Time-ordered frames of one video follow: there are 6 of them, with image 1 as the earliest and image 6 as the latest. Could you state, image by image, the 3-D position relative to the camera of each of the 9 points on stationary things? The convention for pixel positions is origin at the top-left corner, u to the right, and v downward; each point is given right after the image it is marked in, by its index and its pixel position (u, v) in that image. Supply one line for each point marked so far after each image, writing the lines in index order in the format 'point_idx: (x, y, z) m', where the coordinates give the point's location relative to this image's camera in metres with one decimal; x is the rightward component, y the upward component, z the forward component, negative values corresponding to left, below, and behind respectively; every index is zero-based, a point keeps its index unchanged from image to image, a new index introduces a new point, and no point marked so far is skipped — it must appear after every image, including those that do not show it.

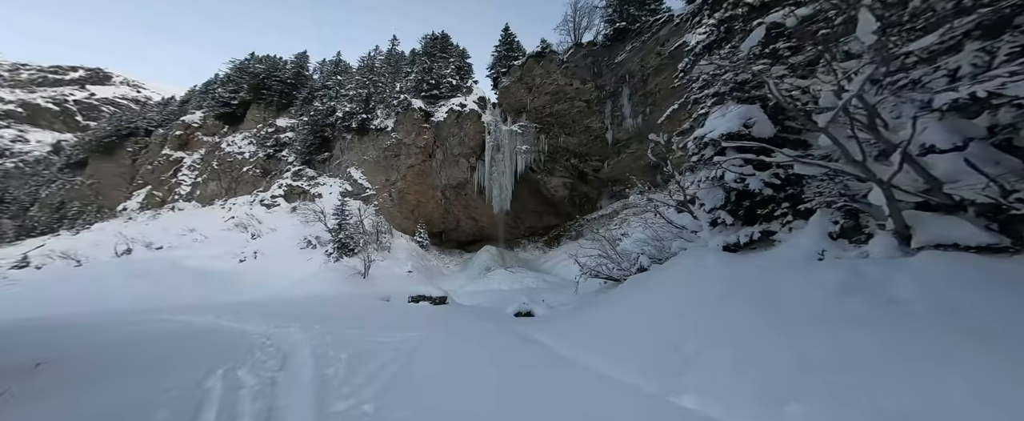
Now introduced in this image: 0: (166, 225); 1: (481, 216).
0: (-16.8, -0.9, +14.9) m
1: (-1.9, -0.3, +17.7) m
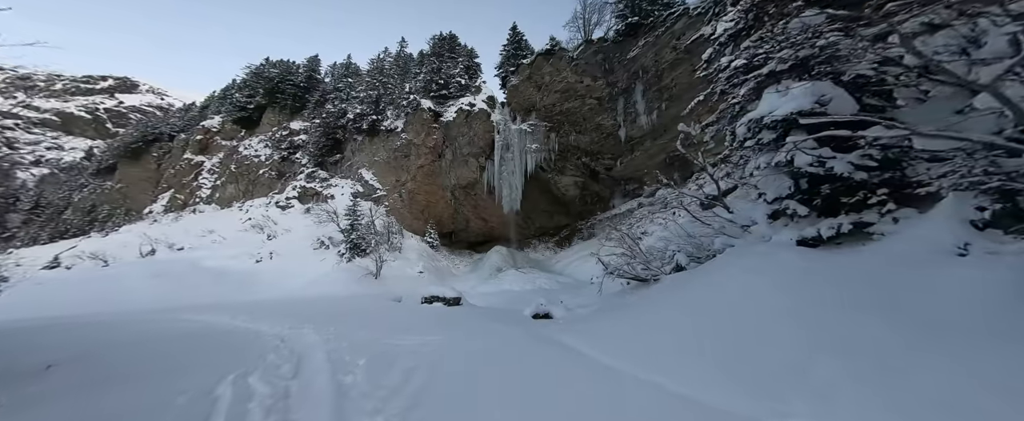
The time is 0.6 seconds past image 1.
0: (-16.3, -0.9, +15.2) m
1: (-1.3, -0.3, +17.7) m
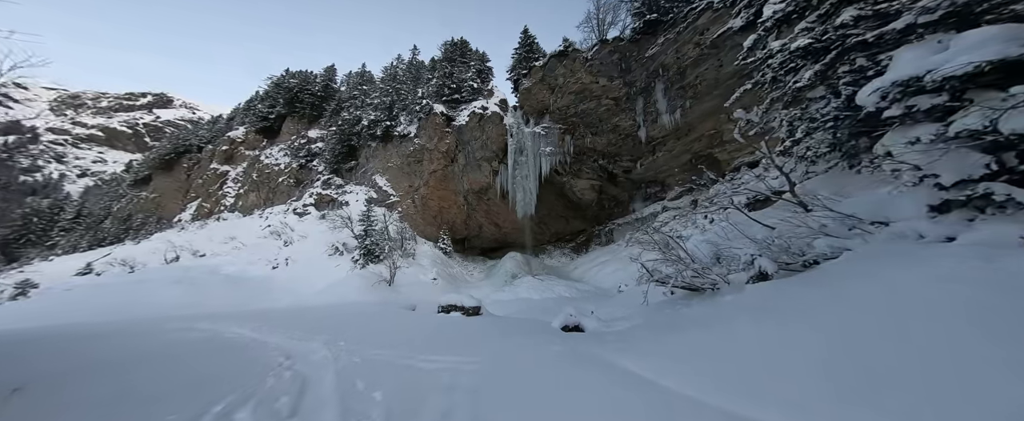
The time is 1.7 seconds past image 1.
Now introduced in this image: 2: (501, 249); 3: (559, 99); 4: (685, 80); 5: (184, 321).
0: (-15.5, -1.3, +15.4) m
1: (-0.5, -0.6, +17.3) m
2: (-0.7, -2.4, +18.9) m
3: (+2.4, +5.7, +15.4) m
4: (+6.8, +5.2, +11.8) m
5: (-7.8, -2.6, +7.1) m
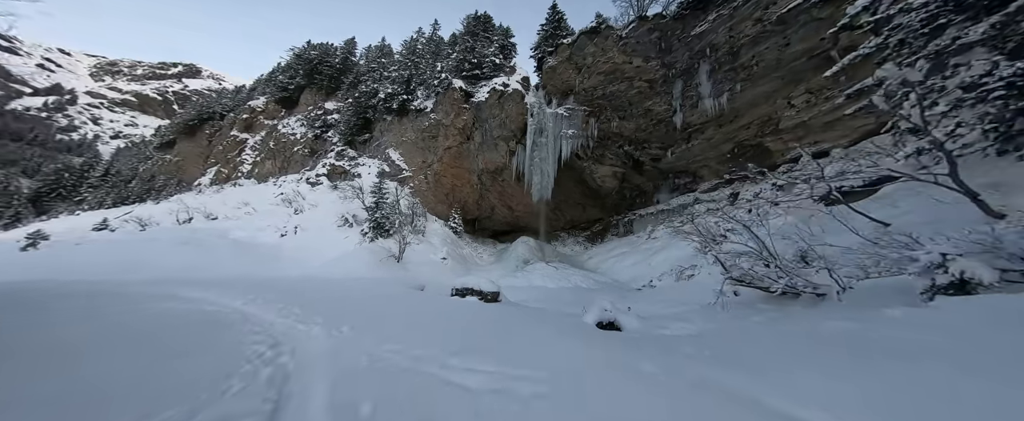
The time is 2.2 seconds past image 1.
0: (-14.8, +0.6, +15.2) m
1: (+0.3, +0.3, +16.6) m
2: (0.0, -1.4, +18.3) m
3: (+3.6, +6.3, +14.3) m
4: (+7.8, +5.3, +10.7) m
5: (-7.4, -1.6, +6.7) m
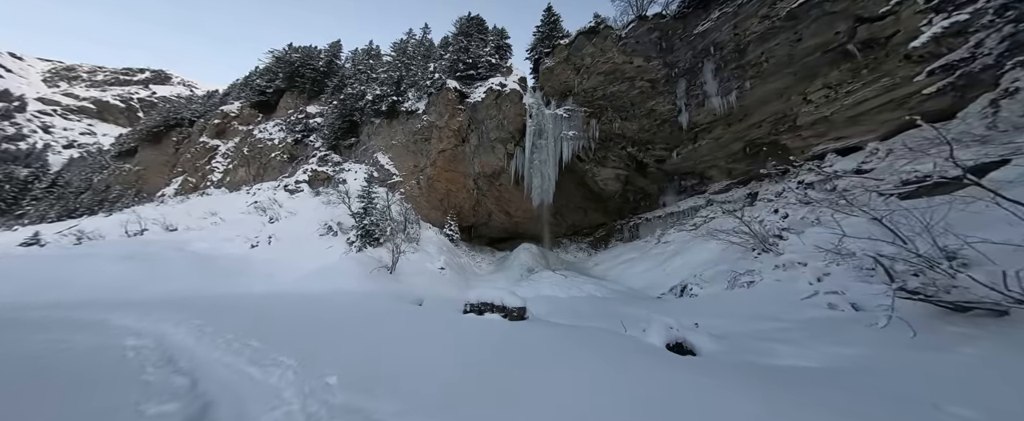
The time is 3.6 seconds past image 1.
0: (-14.8, +0.2, +13.7) m
1: (+0.2, 0.0, +15.8) m
2: (-0.1, -1.7, +17.4) m
3: (+3.5, +6.1, +13.8) m
4: (+7.9, +5.2, +10.3) m
5: (-7.1, -1.7, +5.5) m
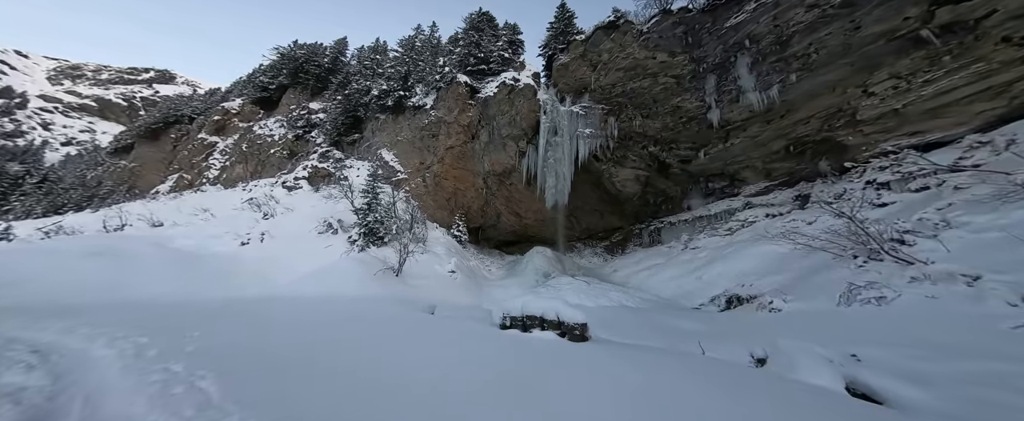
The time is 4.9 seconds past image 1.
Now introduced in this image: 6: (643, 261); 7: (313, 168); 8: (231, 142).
0: (-14.2, +0.5, +12.8) m
1: (+0.8, 0.0, +14.9) m
2: (+0.4, -1.8, +16.4) m
3: (+4.2, +6.0, +13.0) m
4: (+8.6, +5.1, +9.5) m
5: (-6.5, -1.4, +4.6) m
6: (+5.3, -2.0, +12.0) m
7: (-10.1, +2.3, +15.4) m
8: (-17.5, +4.8, +18.7) m
